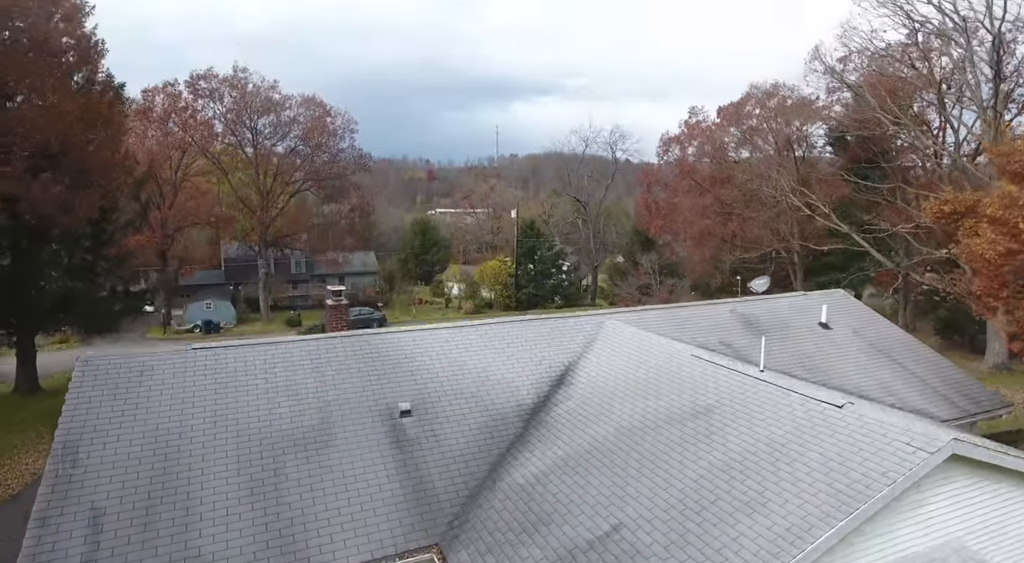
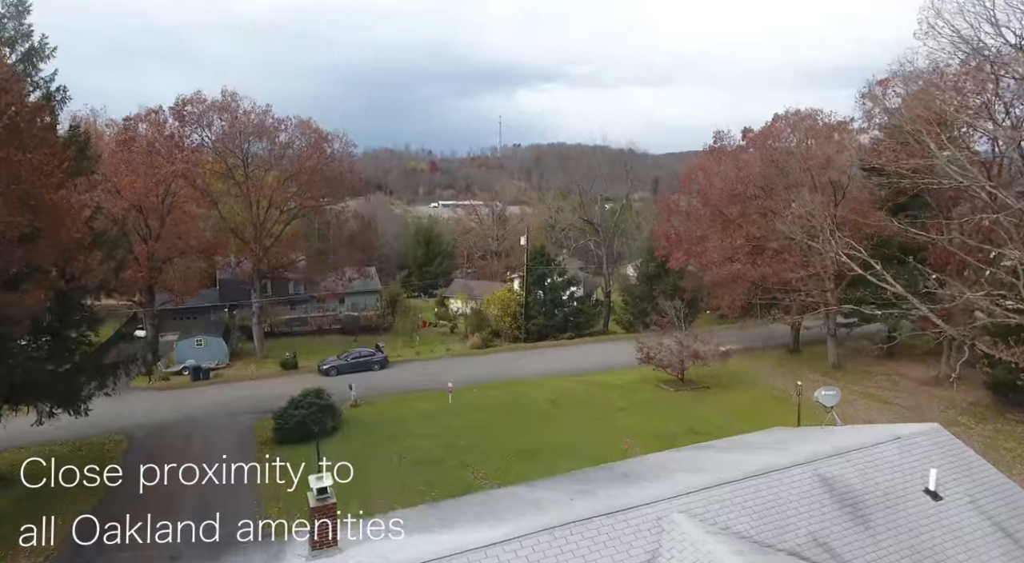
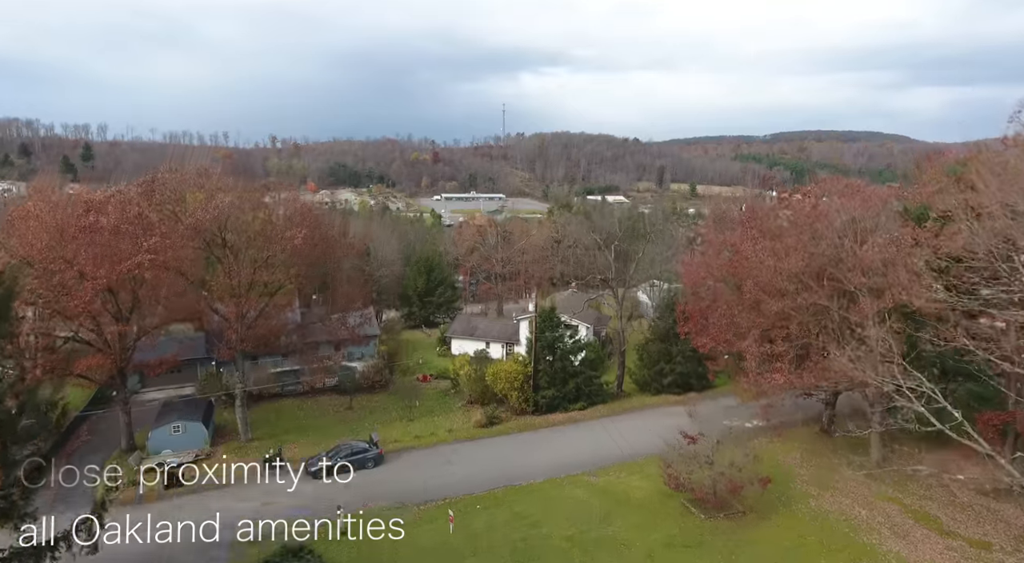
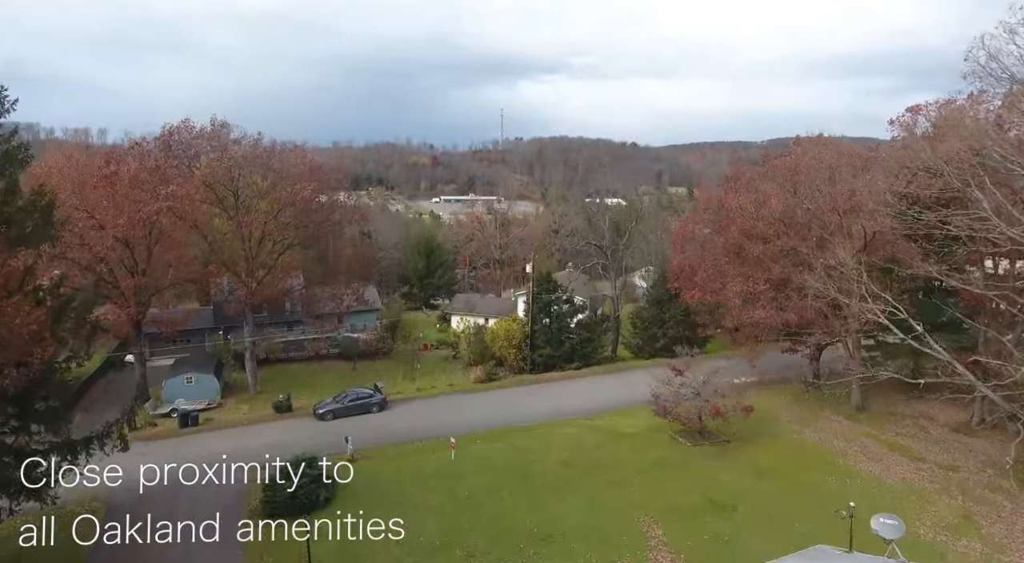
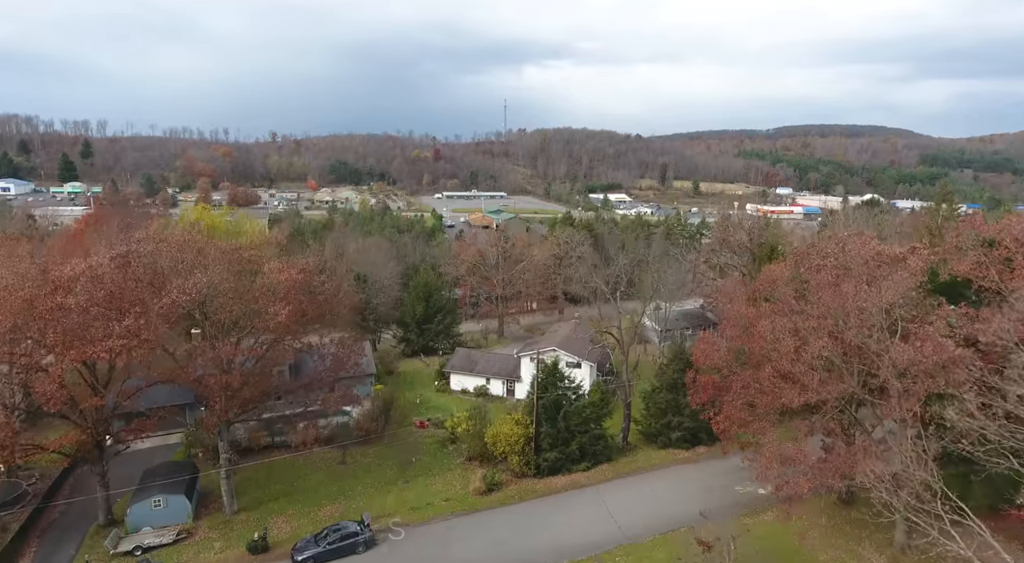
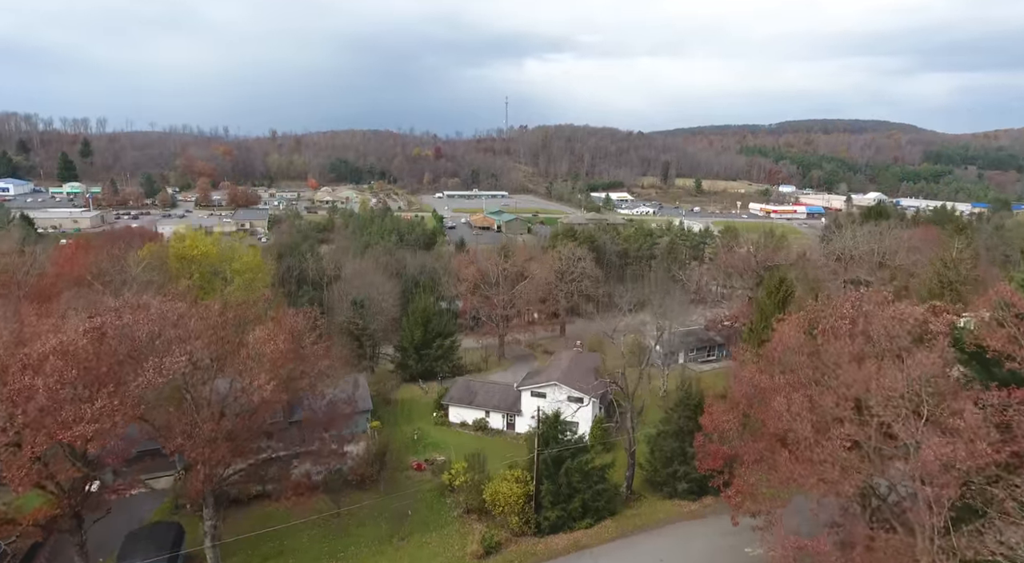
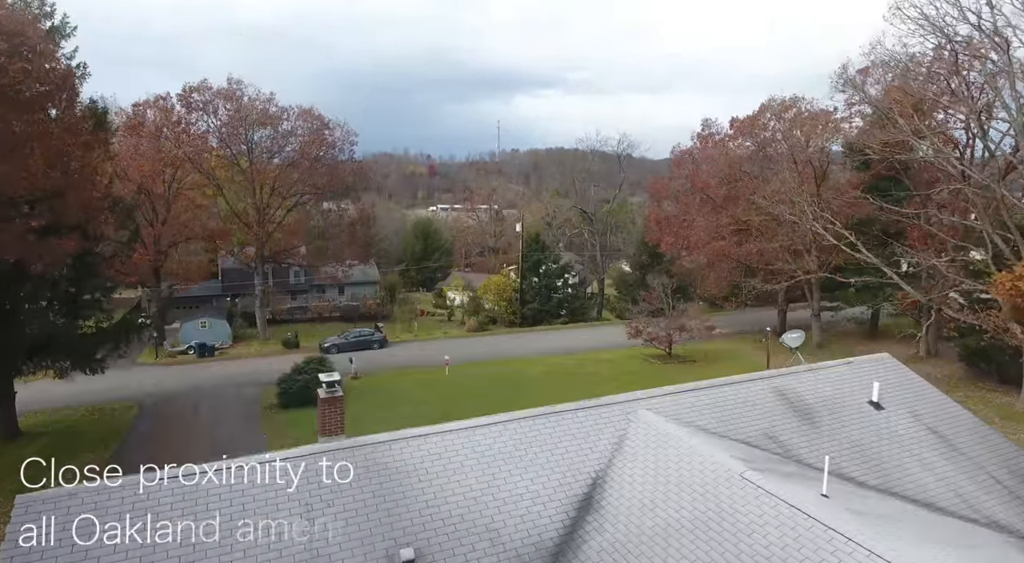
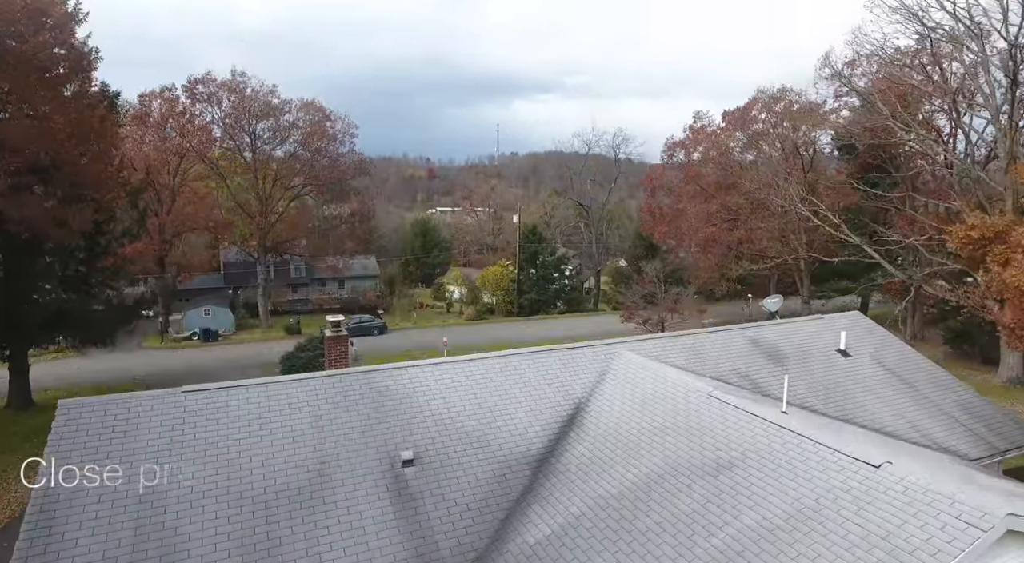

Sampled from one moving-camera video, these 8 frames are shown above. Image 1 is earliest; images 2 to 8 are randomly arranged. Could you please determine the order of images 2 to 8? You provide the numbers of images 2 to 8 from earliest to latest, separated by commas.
8, 7, 2, 4, 3, 5, 6
